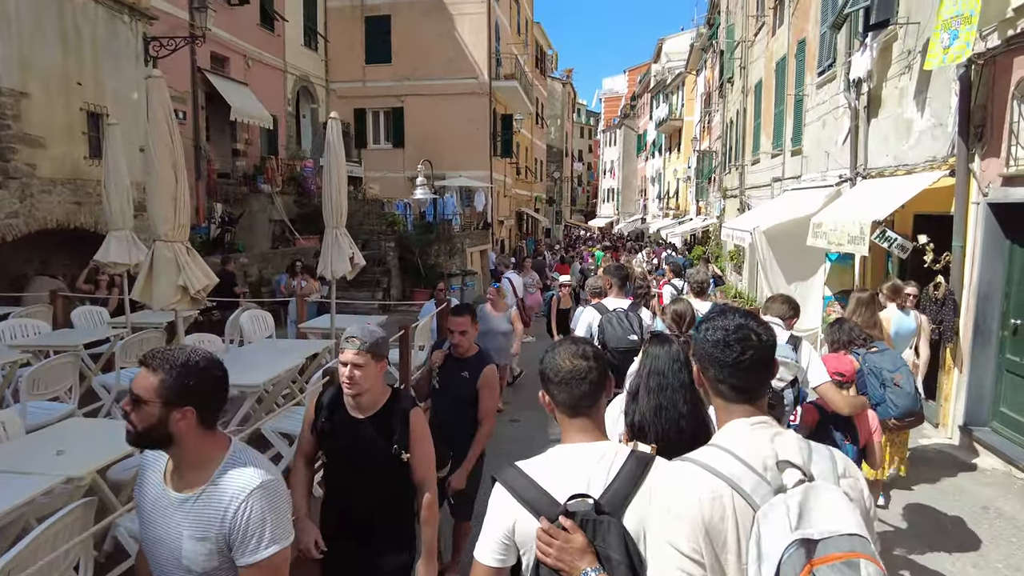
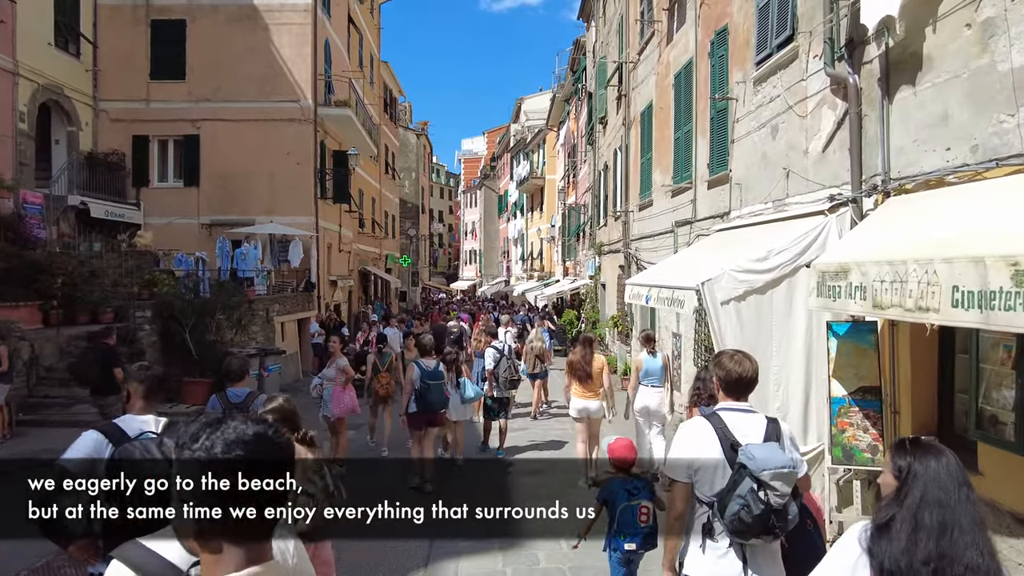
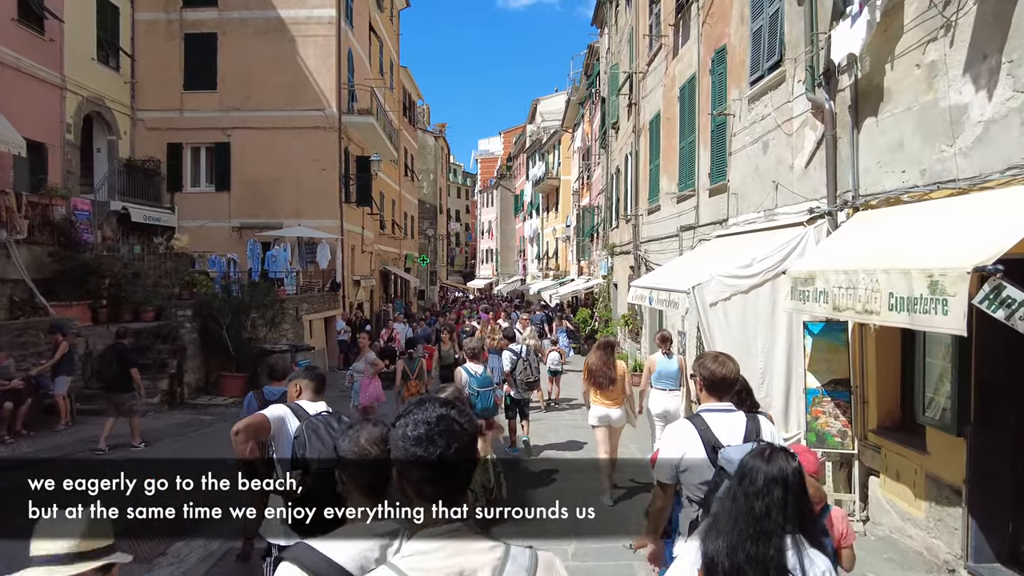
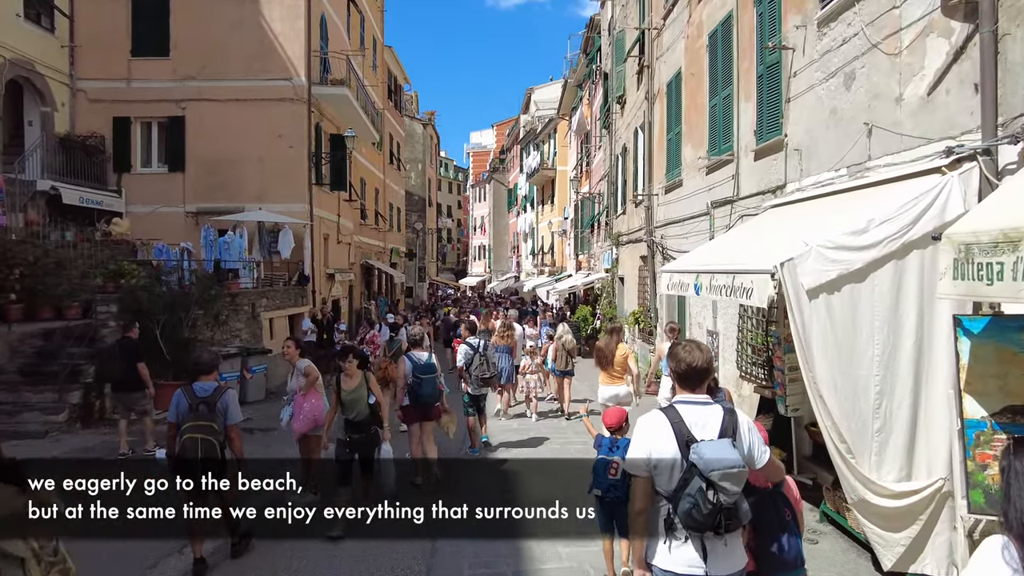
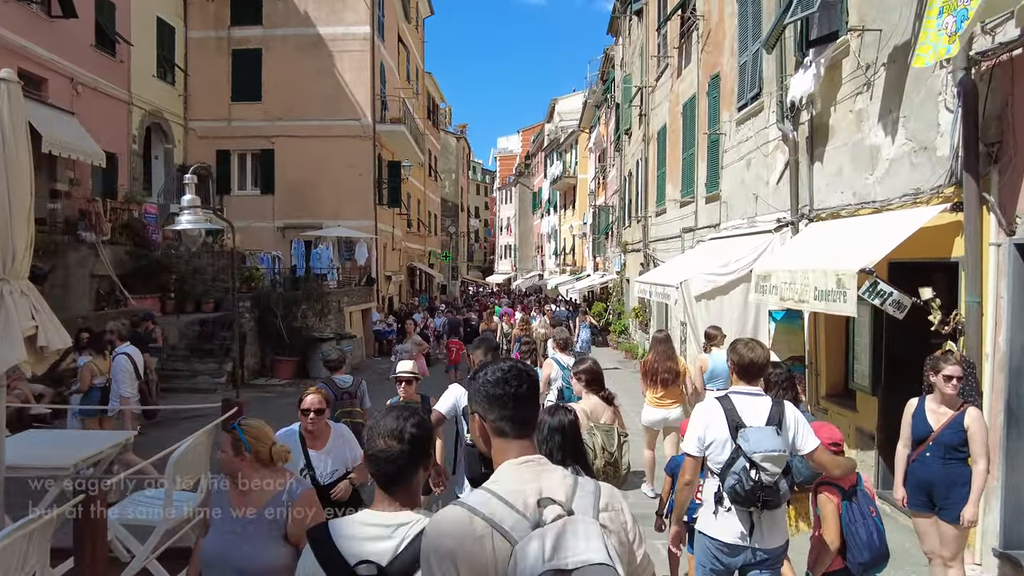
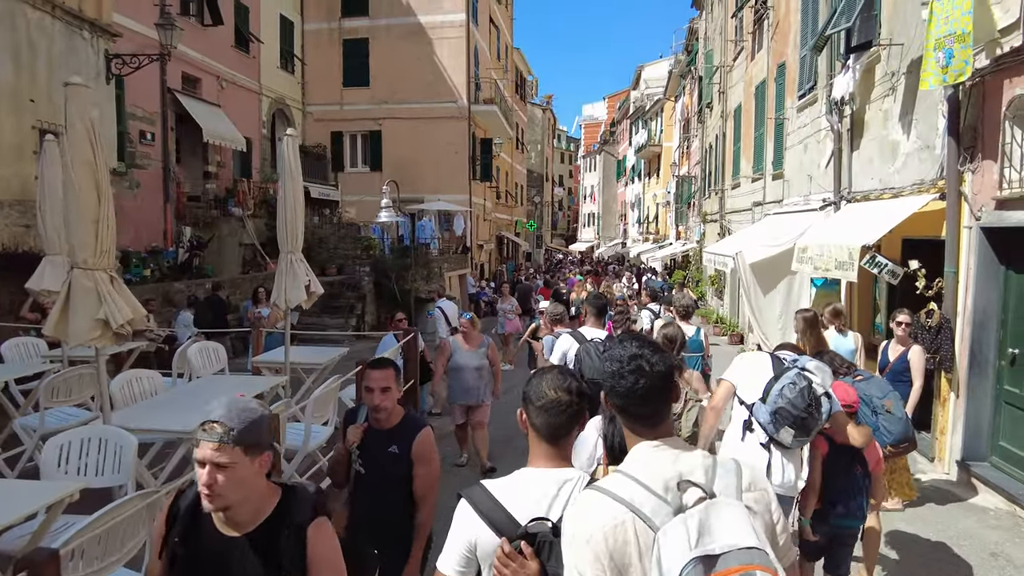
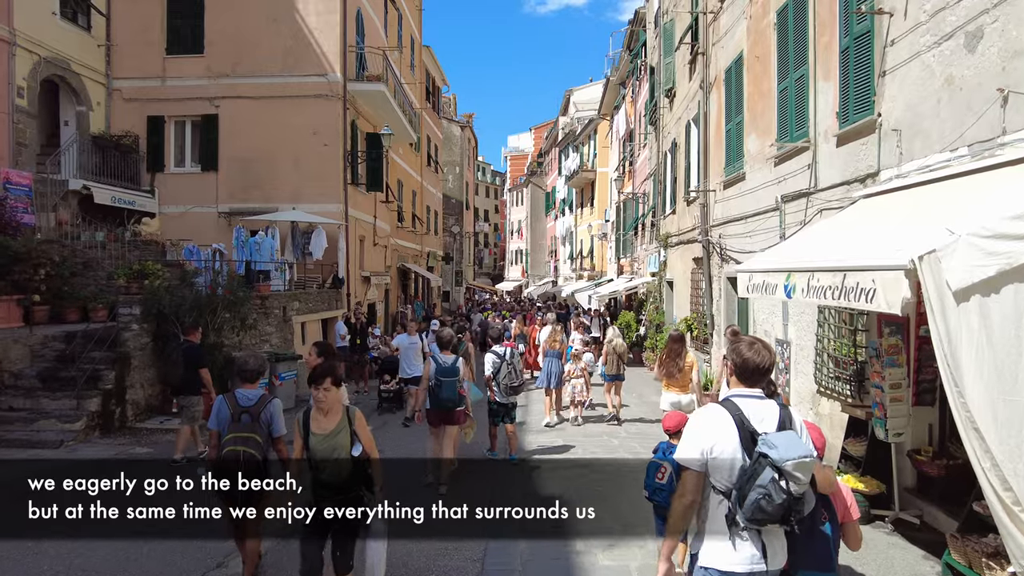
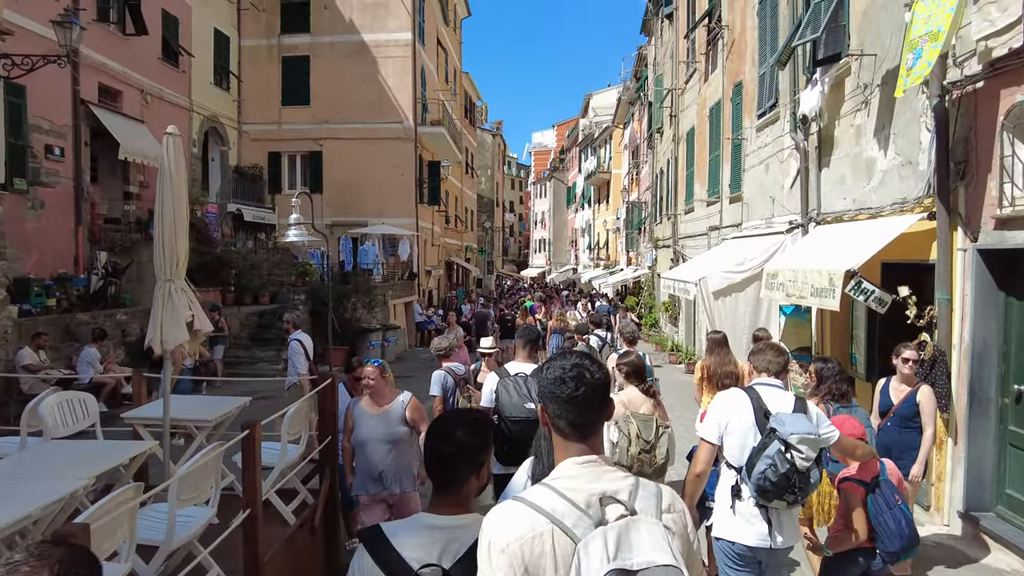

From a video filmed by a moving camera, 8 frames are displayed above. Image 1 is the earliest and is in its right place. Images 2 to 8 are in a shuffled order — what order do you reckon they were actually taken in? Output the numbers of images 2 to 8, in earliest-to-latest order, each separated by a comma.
6, 8, 5, 3, 2, 4, 7
